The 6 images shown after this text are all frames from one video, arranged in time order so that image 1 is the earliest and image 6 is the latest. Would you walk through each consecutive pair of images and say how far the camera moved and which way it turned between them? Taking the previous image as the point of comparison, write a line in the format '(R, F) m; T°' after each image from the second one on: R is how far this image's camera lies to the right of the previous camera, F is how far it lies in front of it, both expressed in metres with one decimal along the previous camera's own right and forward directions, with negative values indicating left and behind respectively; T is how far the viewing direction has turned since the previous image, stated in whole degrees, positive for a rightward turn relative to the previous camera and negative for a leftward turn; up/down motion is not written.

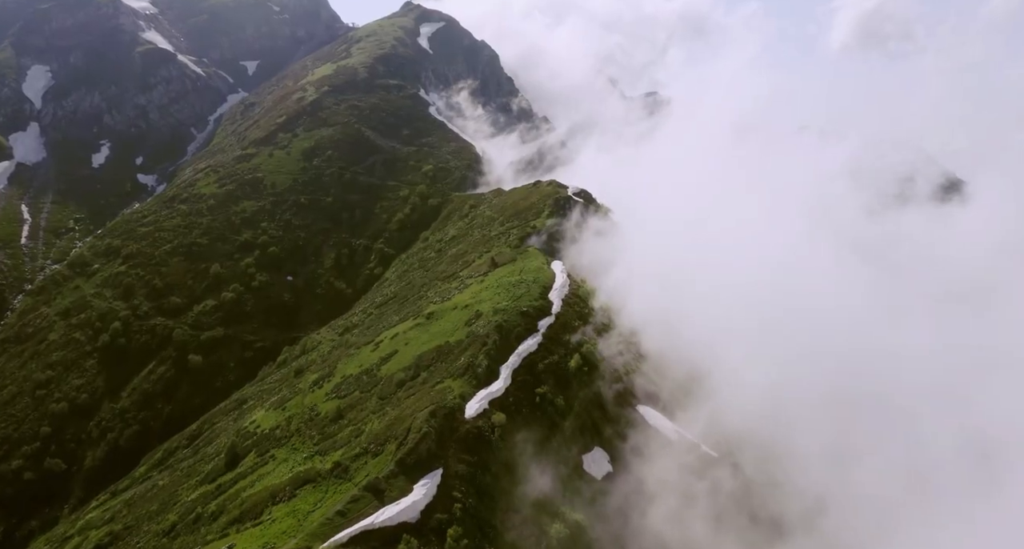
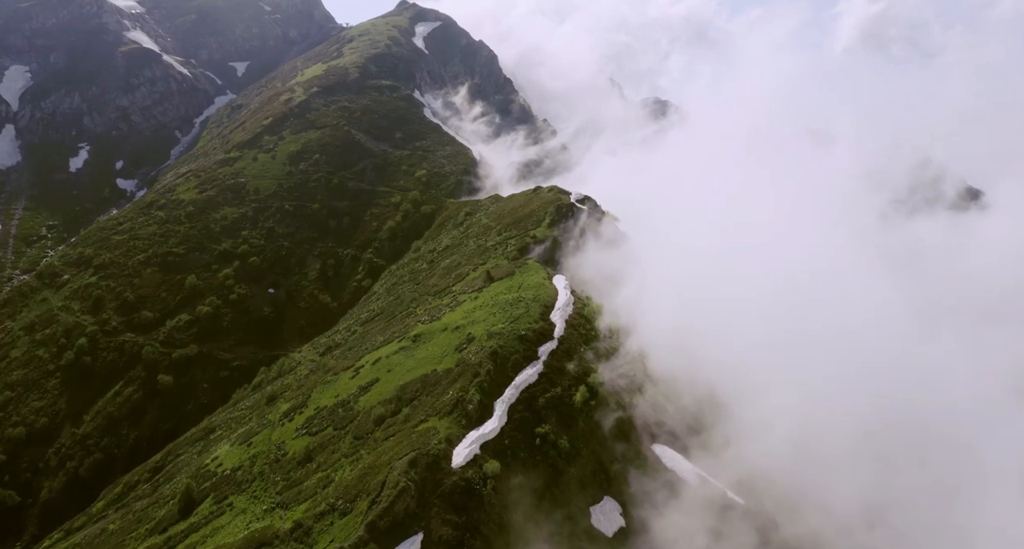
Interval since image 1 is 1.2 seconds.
(+0.4, +12.0) m; 0°
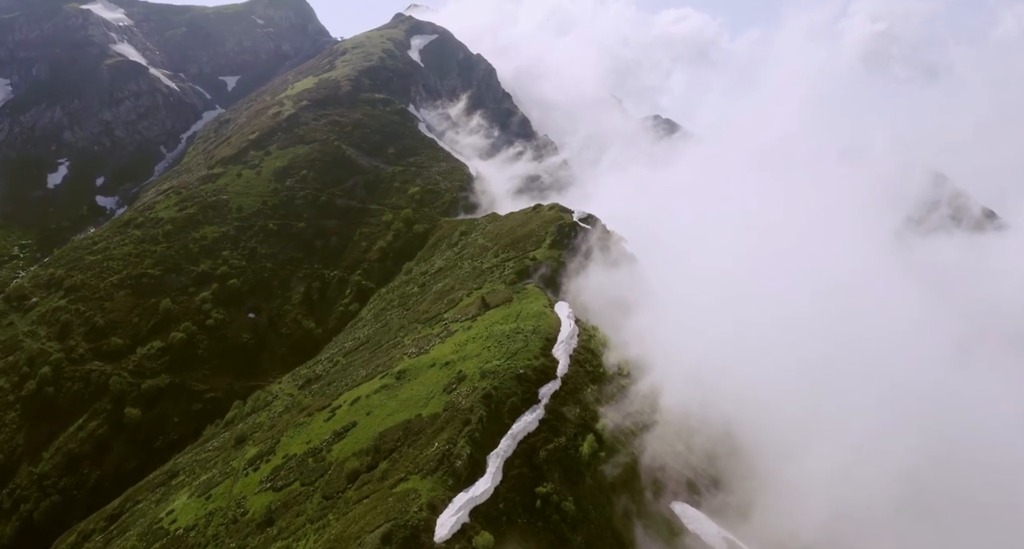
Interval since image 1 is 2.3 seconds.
(+0.3, +10.5) m; 0°
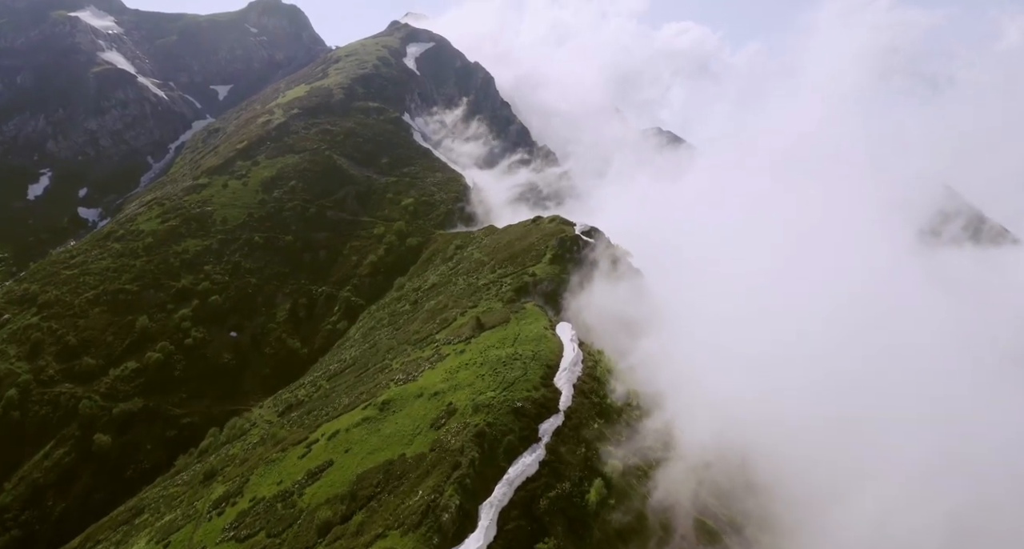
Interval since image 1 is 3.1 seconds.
(+0.3, +8.3) m; 0°
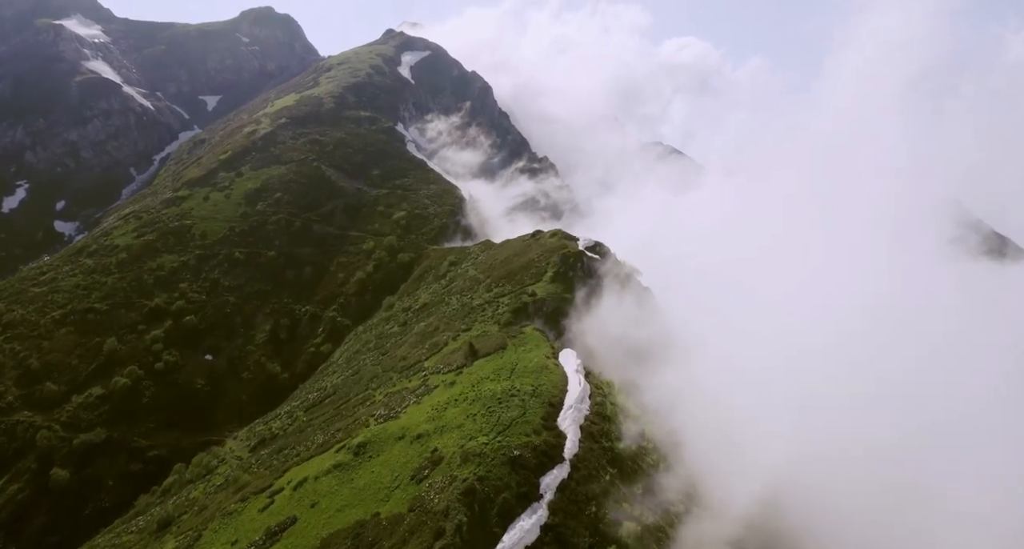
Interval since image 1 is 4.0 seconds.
(+0.2, +9.9) m; 0°
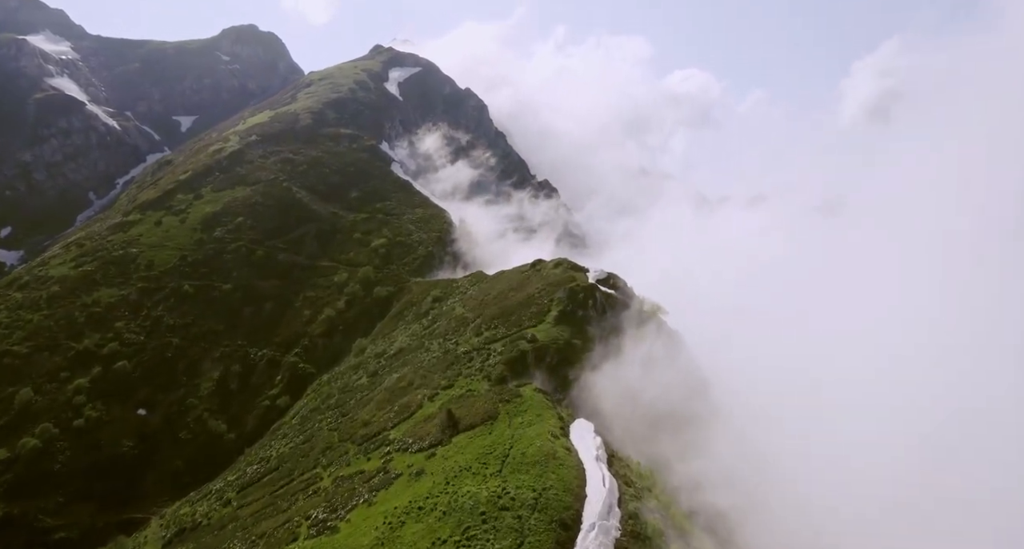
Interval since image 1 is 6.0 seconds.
(+0.4, +20.5) m; 0°
